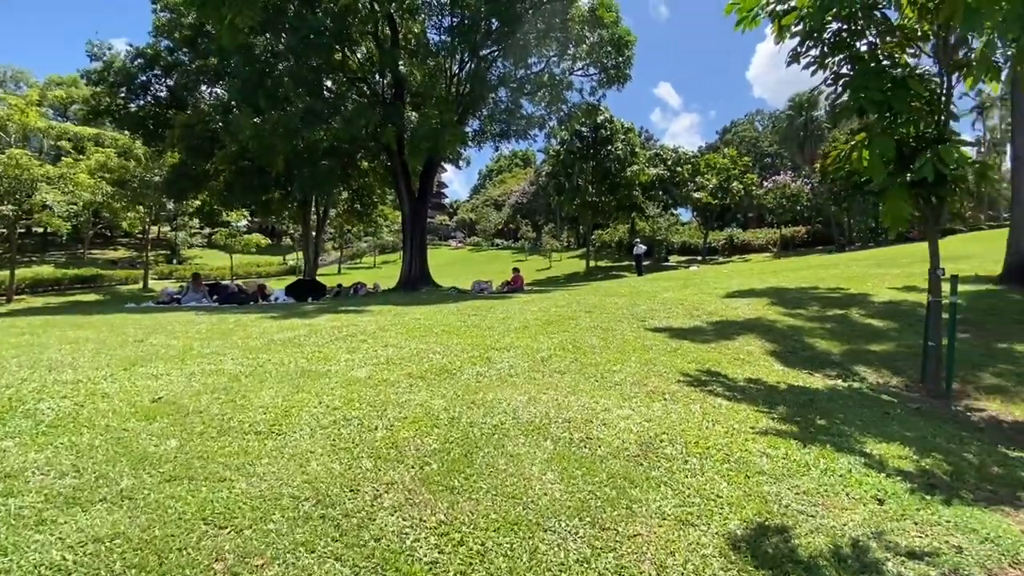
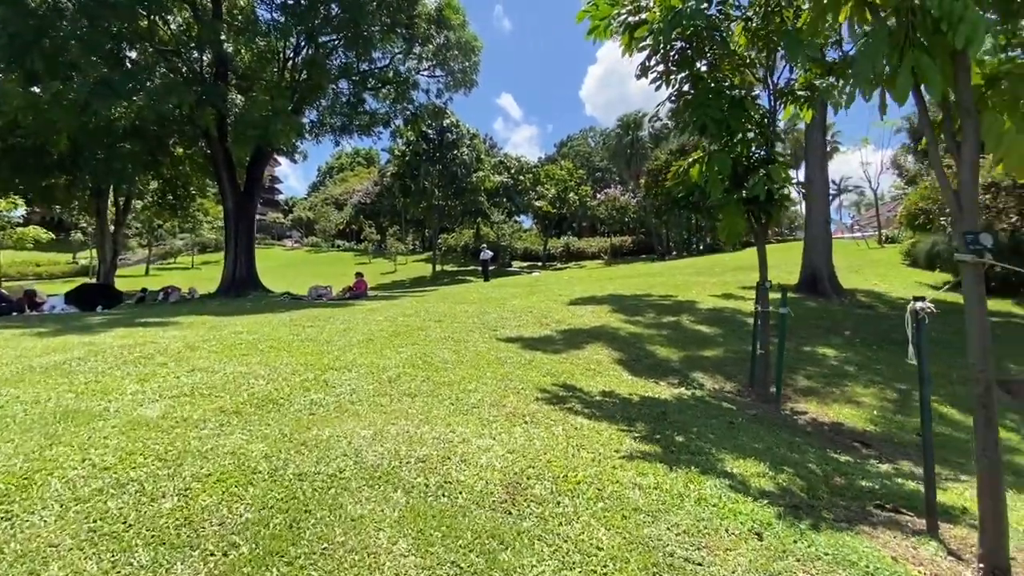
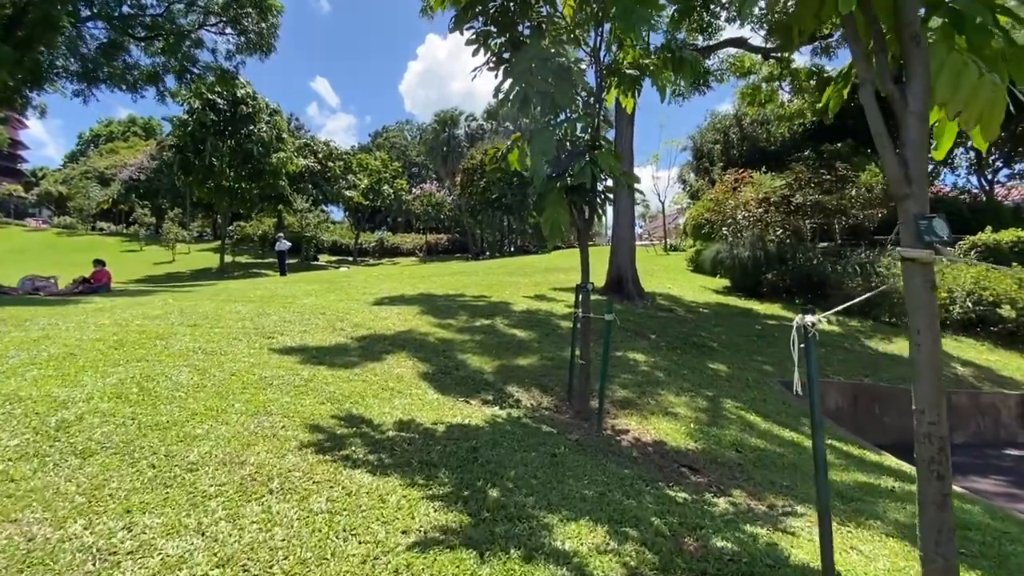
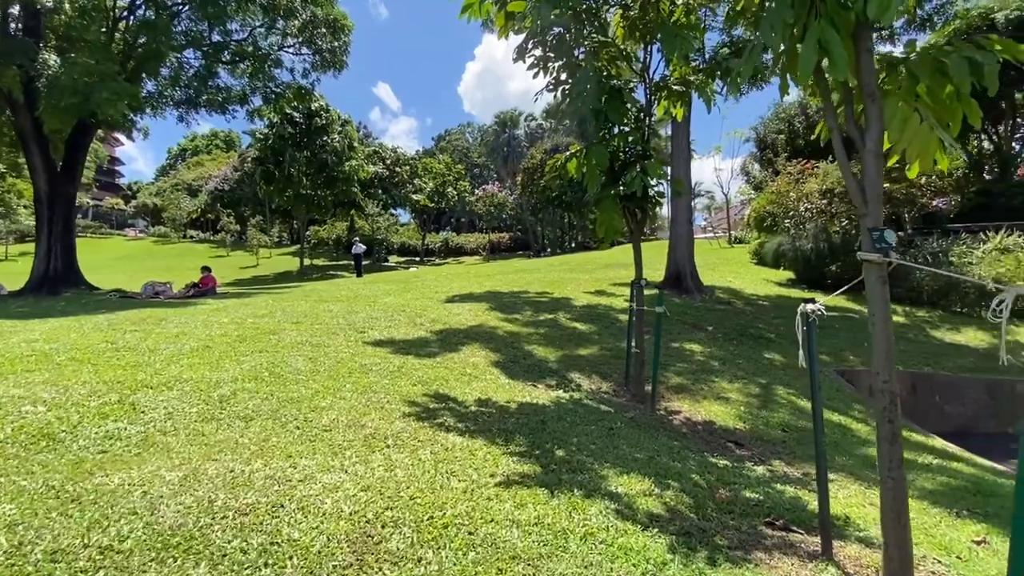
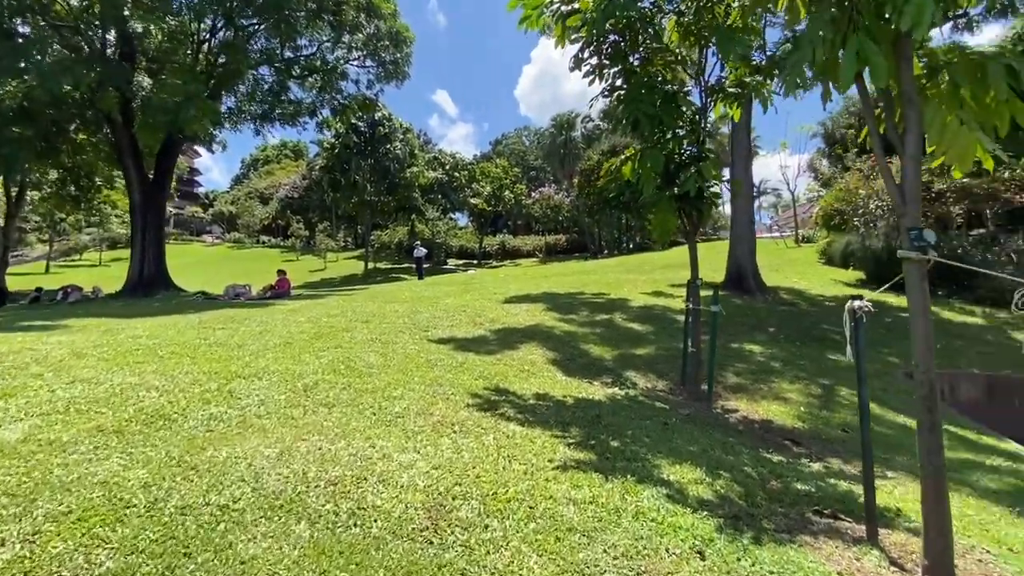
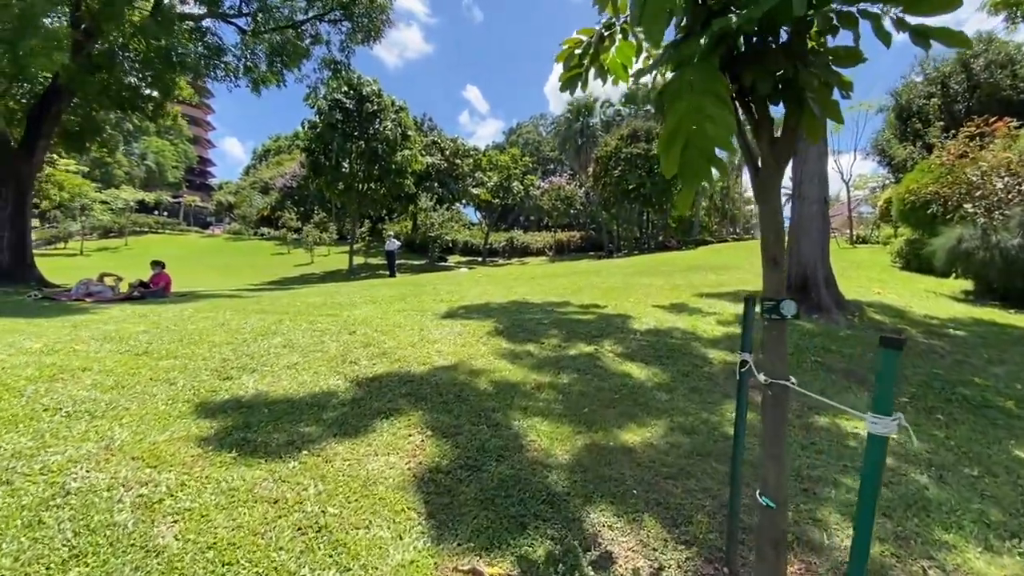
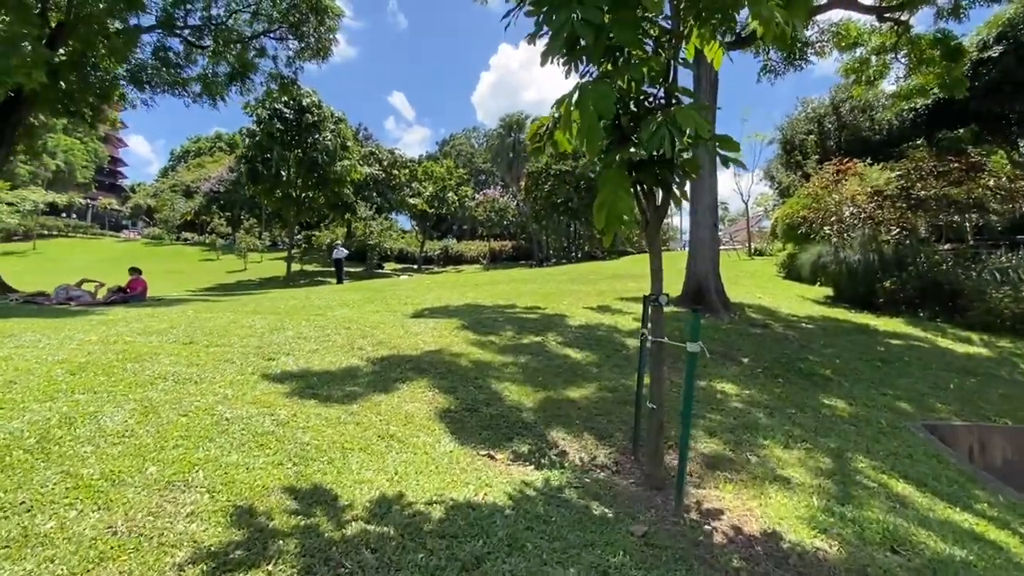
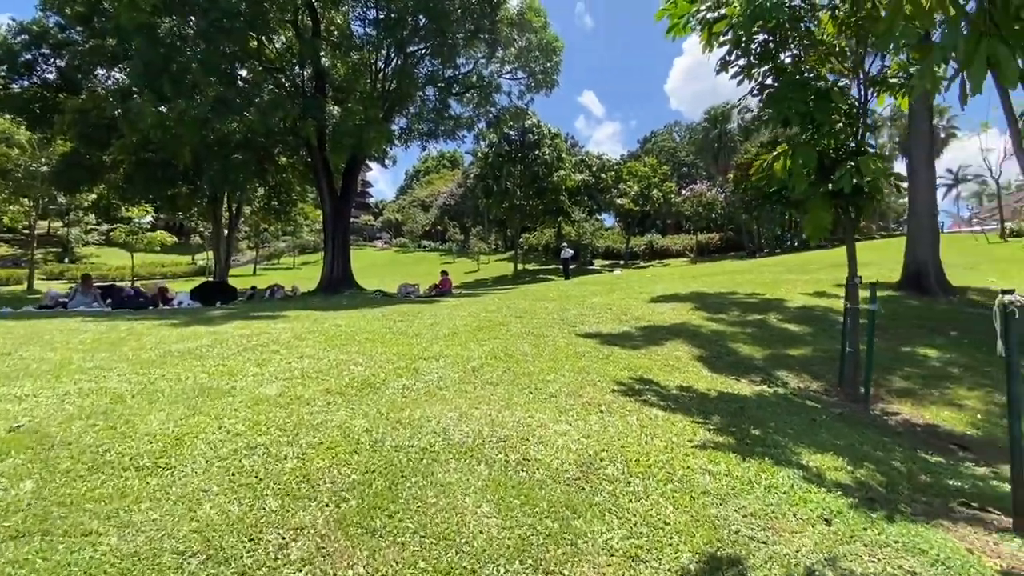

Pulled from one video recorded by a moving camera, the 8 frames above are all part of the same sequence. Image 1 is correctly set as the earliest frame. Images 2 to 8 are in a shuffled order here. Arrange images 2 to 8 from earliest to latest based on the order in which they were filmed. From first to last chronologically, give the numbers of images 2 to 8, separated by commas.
8, 2, 5, 4, 3, 7, 6
